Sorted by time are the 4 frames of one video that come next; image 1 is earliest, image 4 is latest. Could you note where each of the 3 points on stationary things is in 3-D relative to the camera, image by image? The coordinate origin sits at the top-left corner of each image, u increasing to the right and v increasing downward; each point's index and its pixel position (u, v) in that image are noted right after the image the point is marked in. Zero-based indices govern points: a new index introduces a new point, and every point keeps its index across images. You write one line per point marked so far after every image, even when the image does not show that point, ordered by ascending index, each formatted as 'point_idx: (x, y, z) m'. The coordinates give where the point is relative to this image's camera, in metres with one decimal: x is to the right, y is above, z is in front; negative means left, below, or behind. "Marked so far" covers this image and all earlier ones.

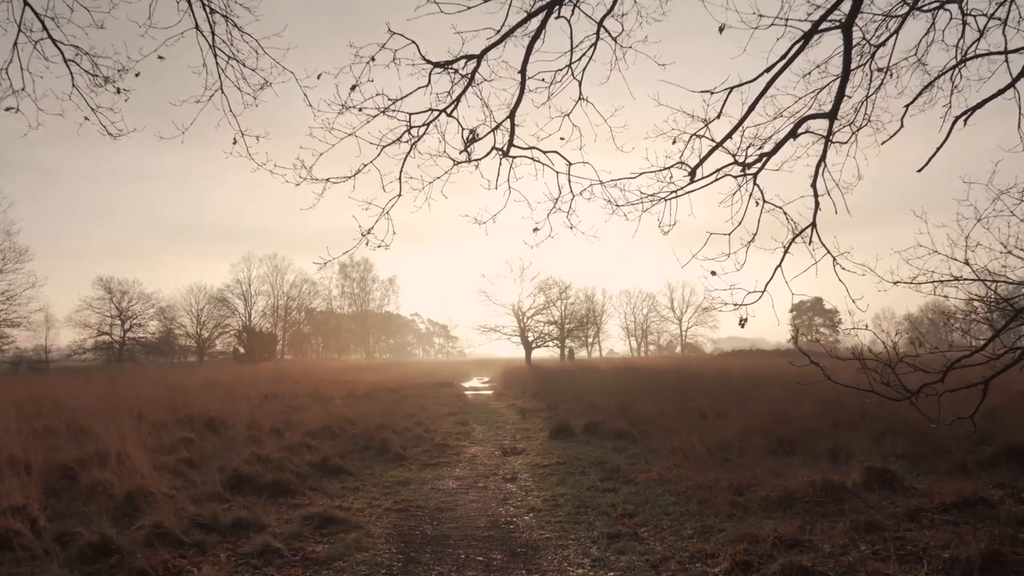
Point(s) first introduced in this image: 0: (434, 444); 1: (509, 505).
0: (-1.8, -3.7, +13.9) m
1: (0.0, -3.2, +8.6) m
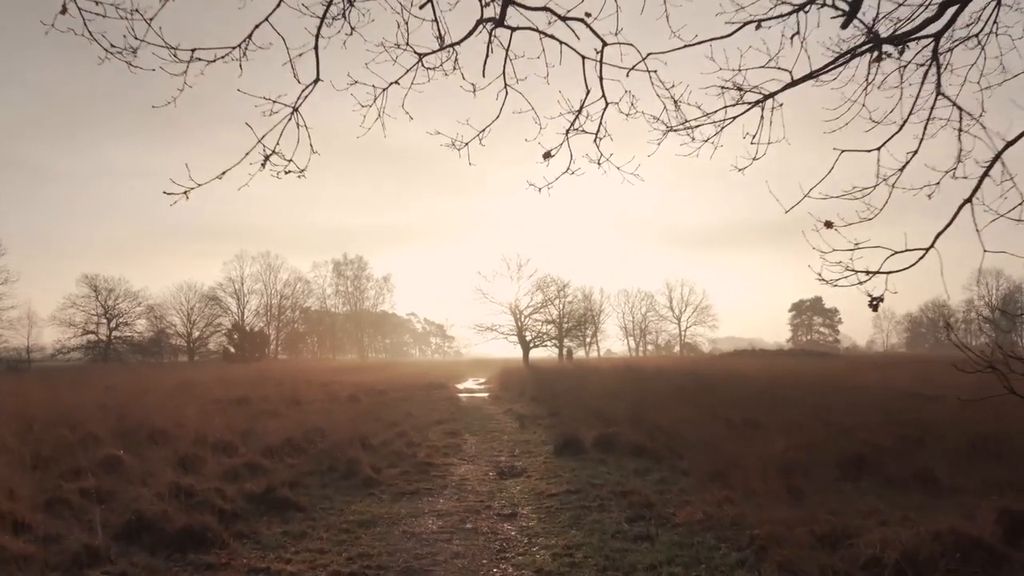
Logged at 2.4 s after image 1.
0: (-1.8, -3.4, +11.5) m
1: (-0.1, -2.9, +6.2) m
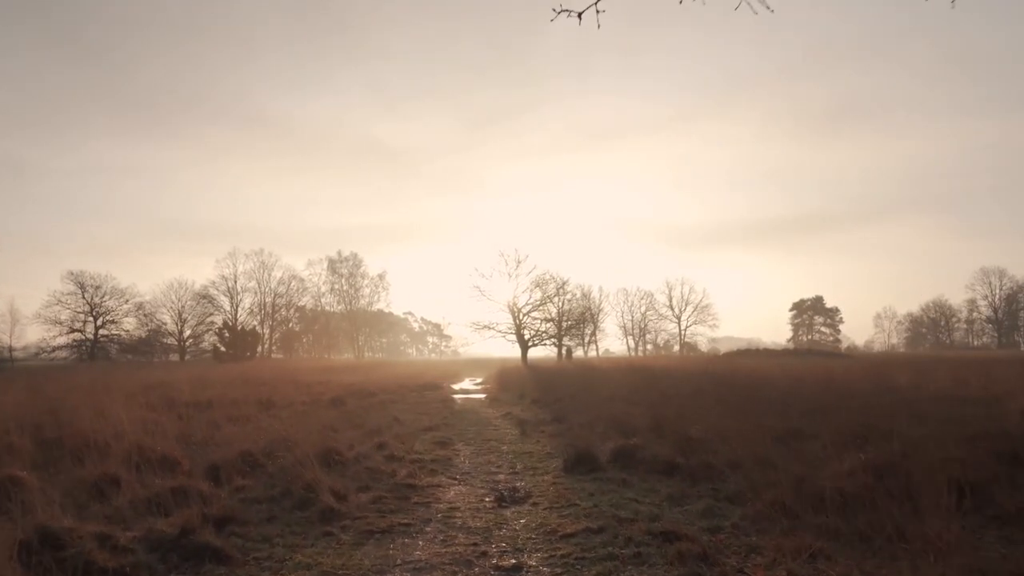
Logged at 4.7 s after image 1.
0: (-1.8, -3.1, +9.3) m
1: (0.0, -2.6, +4.0) m
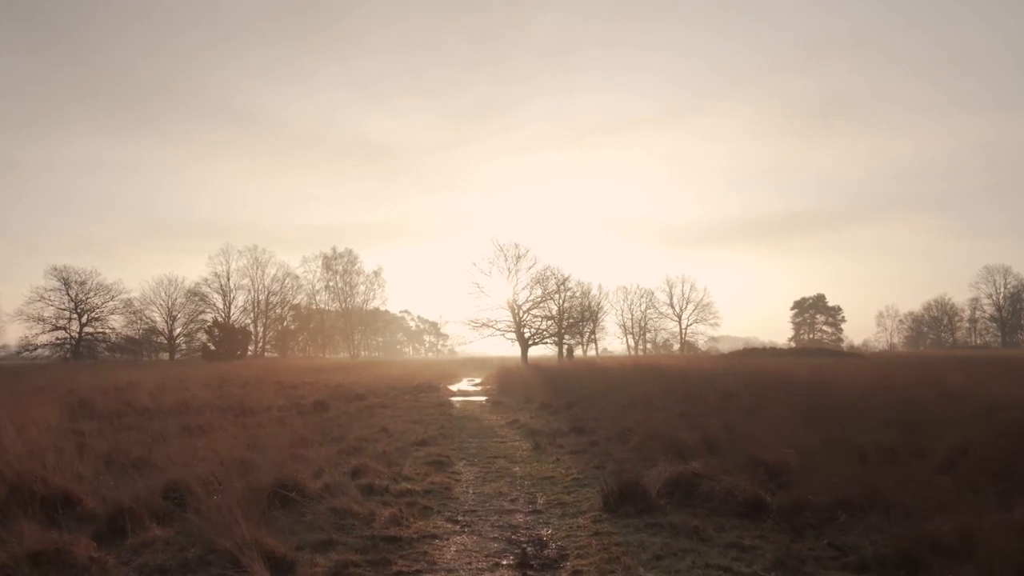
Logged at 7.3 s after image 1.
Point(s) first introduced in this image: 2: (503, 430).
0: (-1.5, -2.7, +6.5) m
1: (+0.3, -2.3, +1.3) m
2: (-0.2, -3.7, +15.4) m
